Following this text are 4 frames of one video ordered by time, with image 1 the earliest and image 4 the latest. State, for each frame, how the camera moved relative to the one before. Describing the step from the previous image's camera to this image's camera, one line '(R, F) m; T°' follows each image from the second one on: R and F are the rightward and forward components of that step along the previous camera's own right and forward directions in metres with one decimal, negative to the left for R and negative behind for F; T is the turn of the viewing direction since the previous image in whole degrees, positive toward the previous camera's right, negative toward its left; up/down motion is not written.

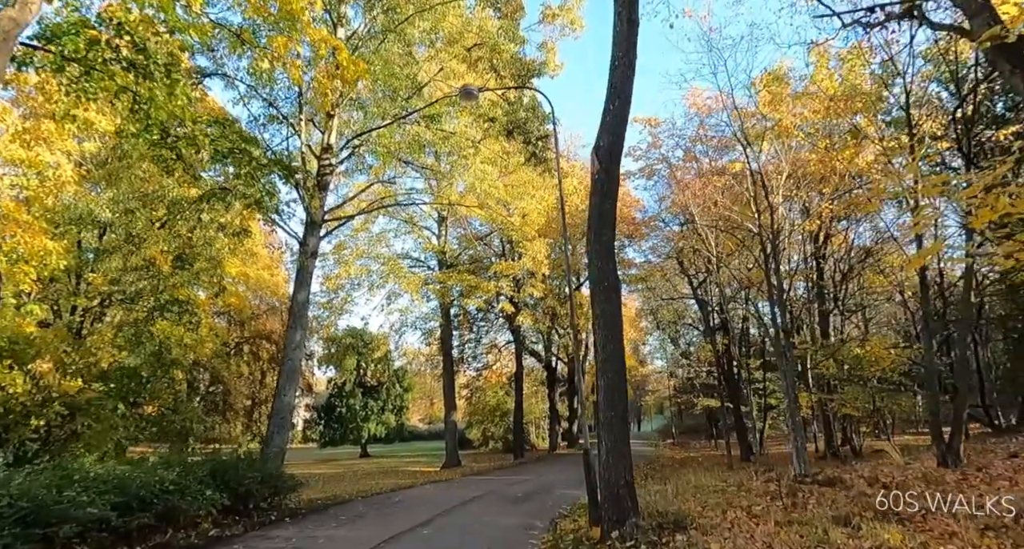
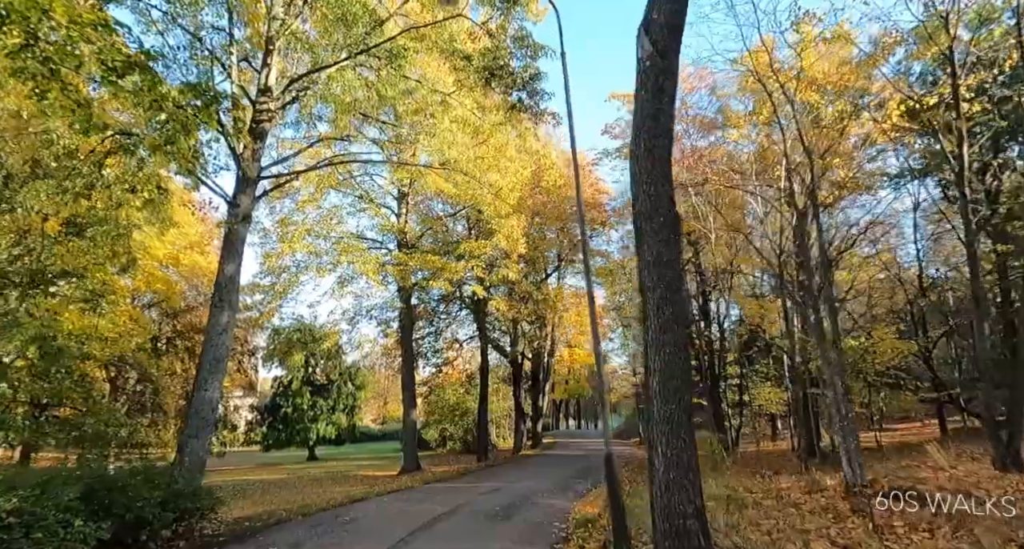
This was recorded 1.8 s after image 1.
(-0.3, +1.9) m; +4°
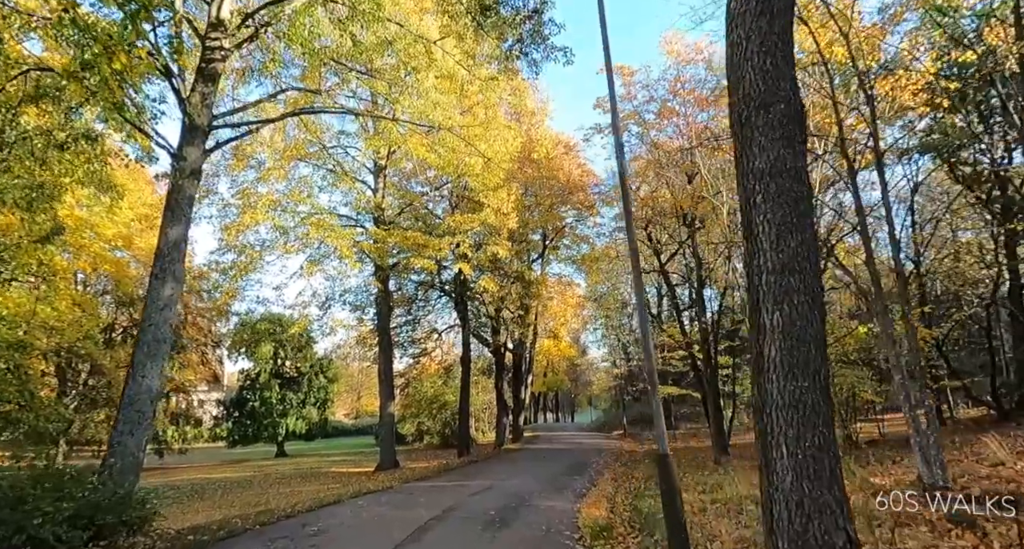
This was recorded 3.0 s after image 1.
(-0.3, +1.3) m; +2°
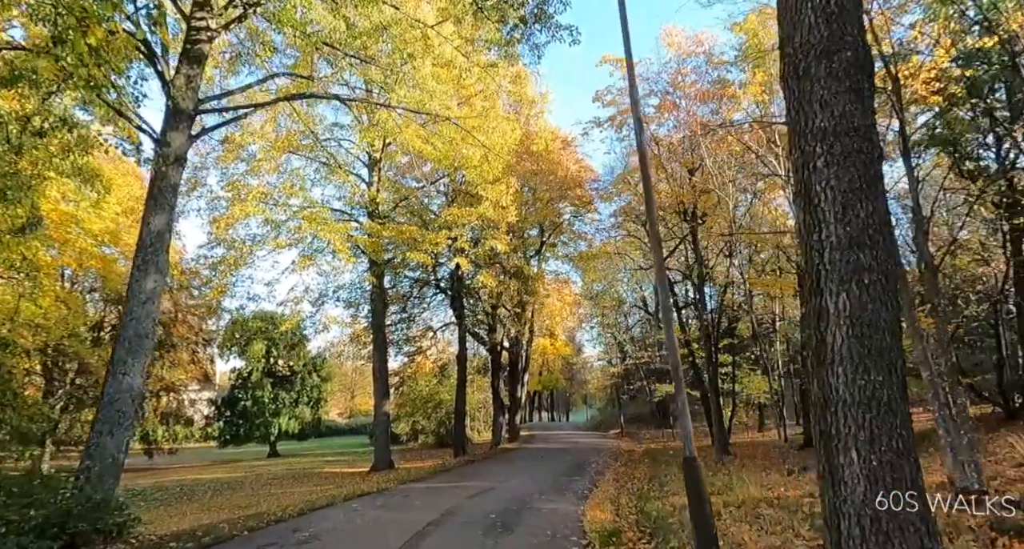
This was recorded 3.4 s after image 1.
(-0.1, +0.4) m; +1°
